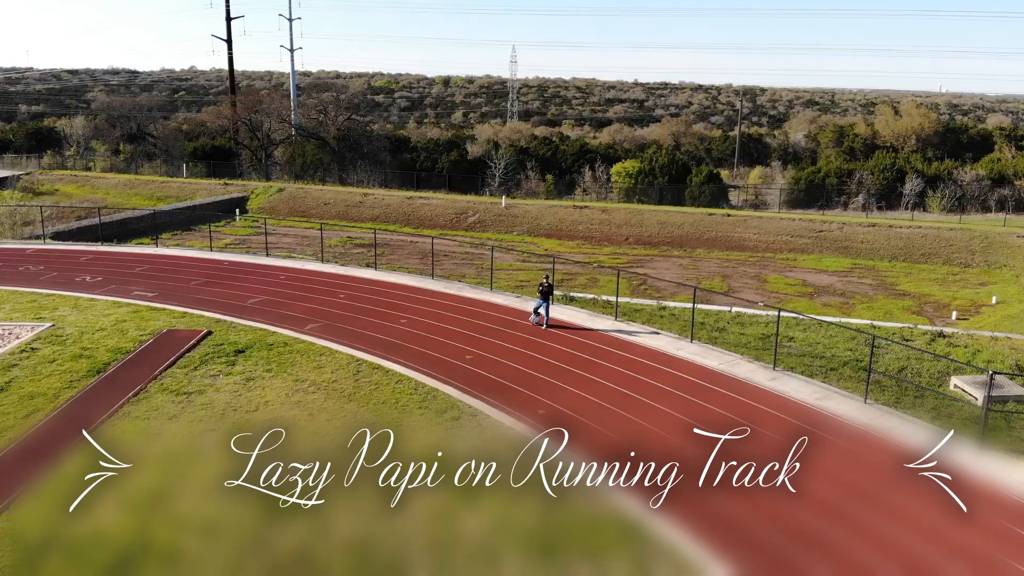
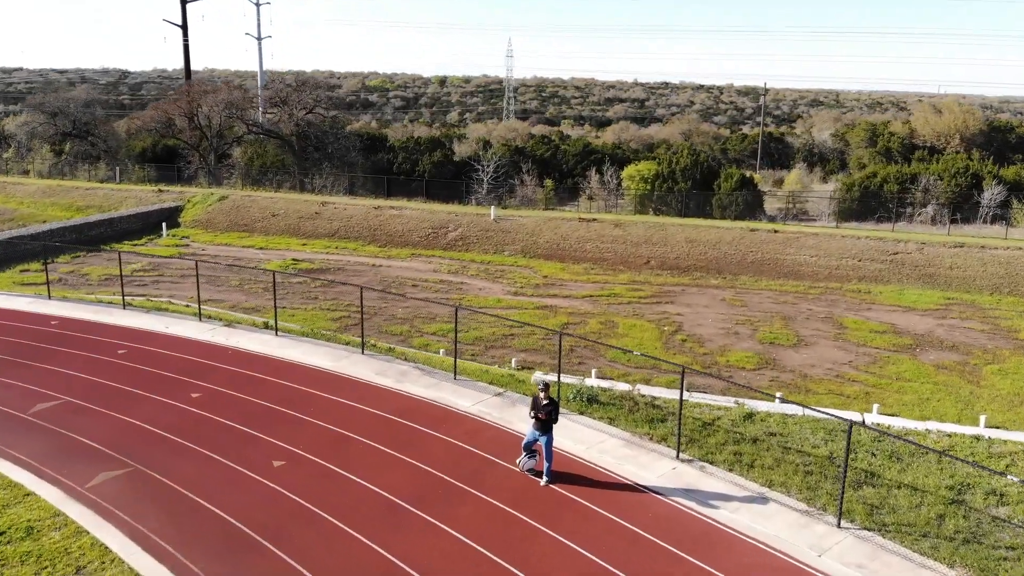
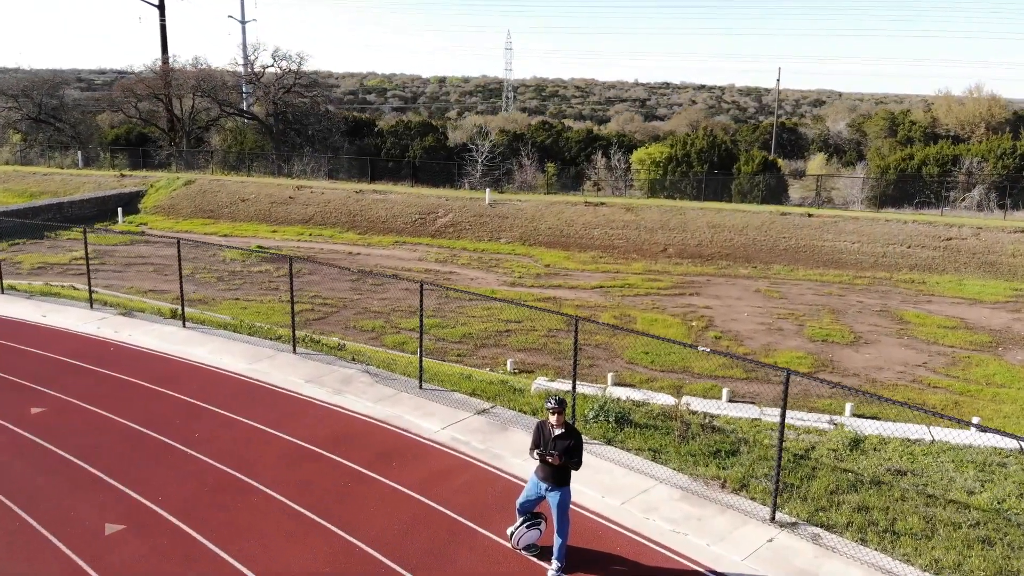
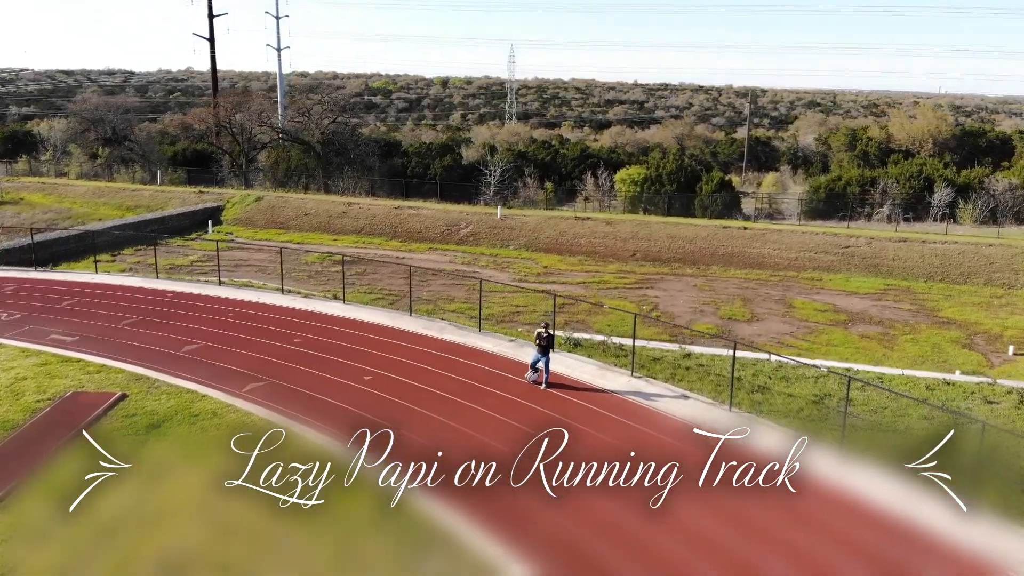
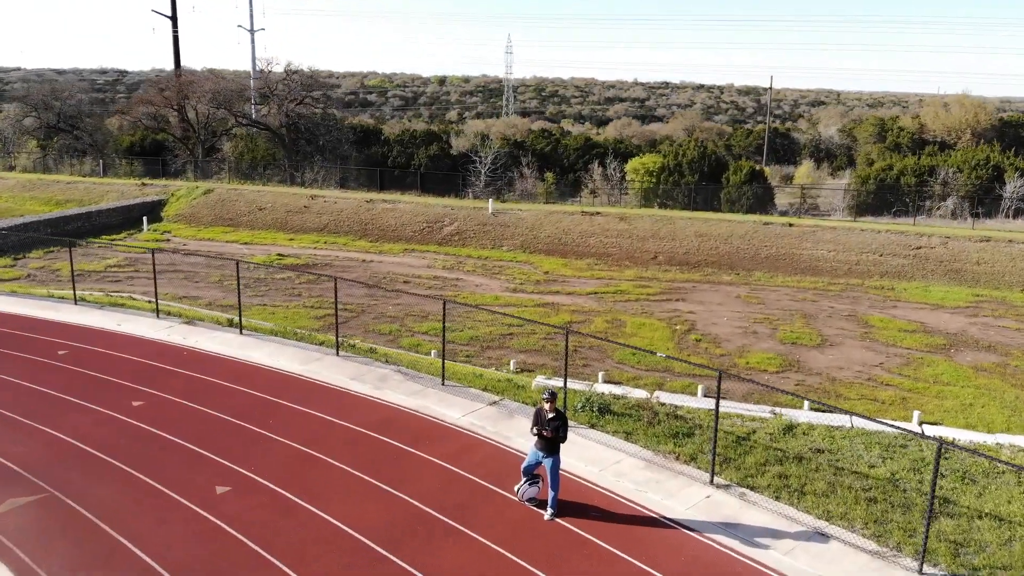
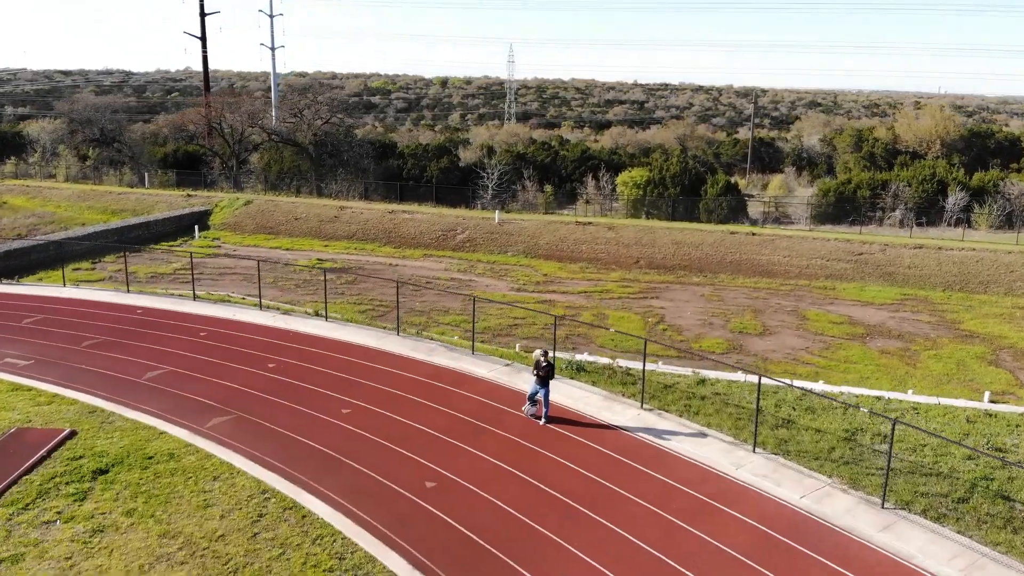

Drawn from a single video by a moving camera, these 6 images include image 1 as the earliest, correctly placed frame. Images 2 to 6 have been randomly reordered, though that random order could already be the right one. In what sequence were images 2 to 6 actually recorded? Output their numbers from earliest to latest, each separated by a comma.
4, 6, 2, 5, 3
